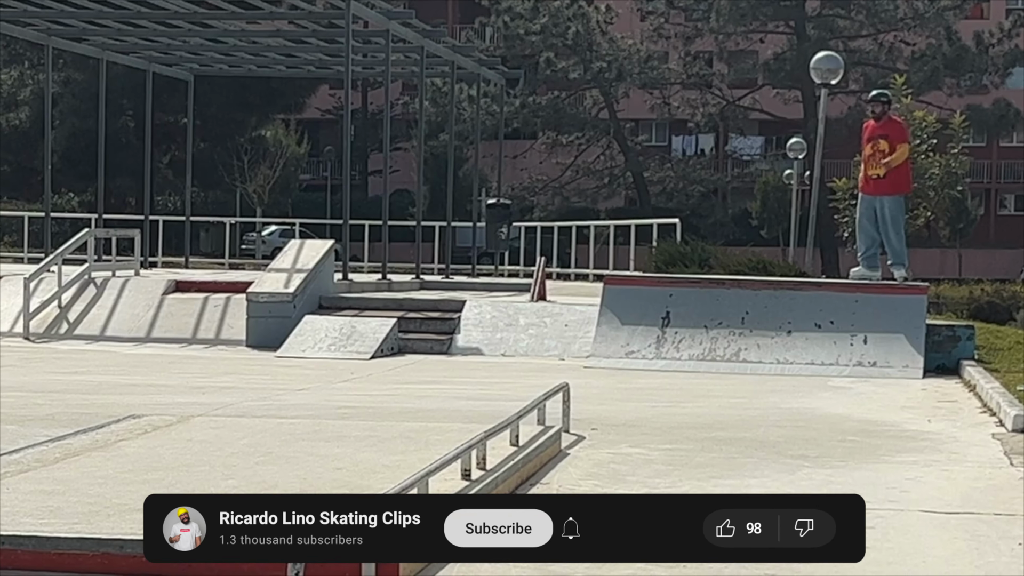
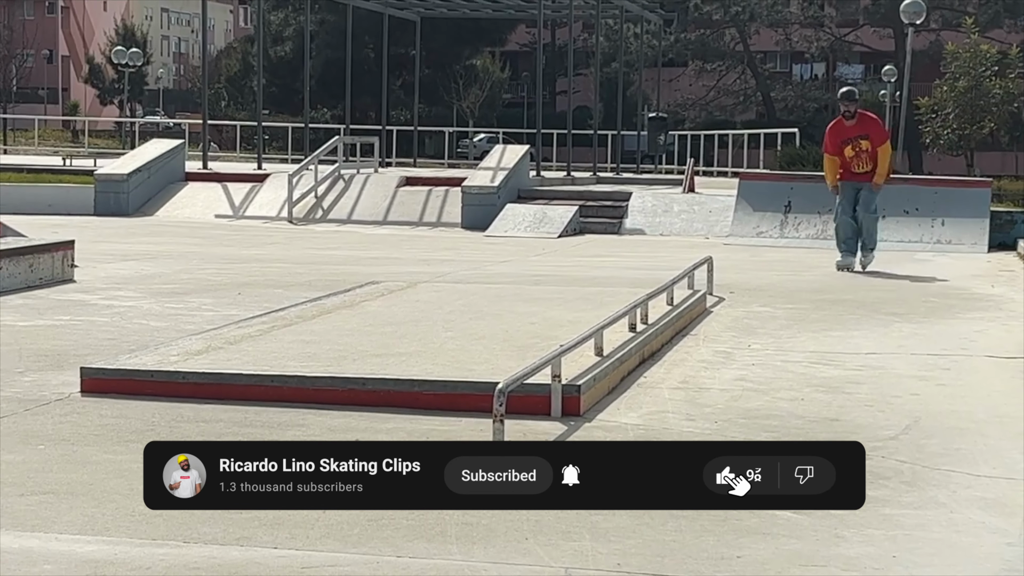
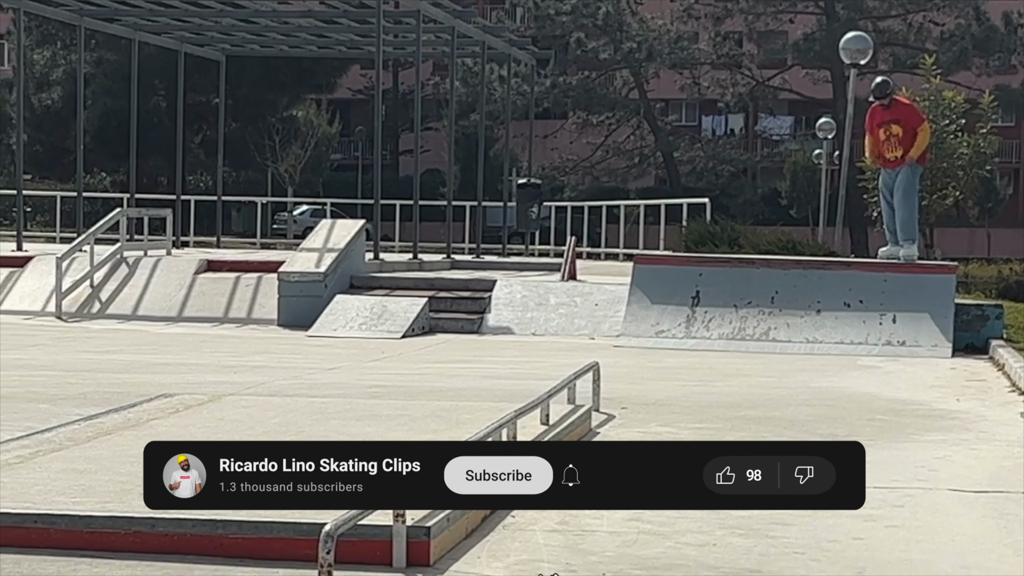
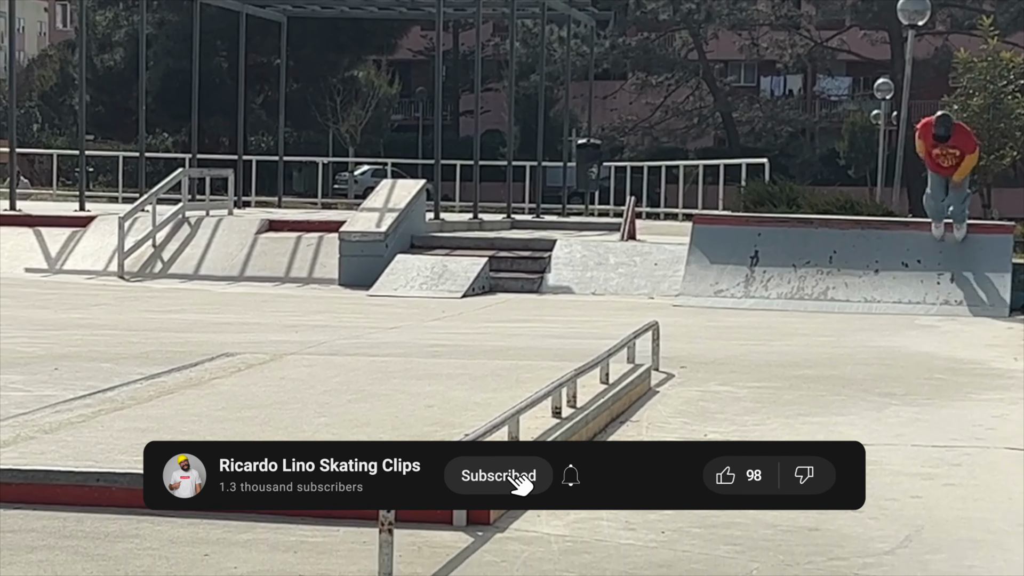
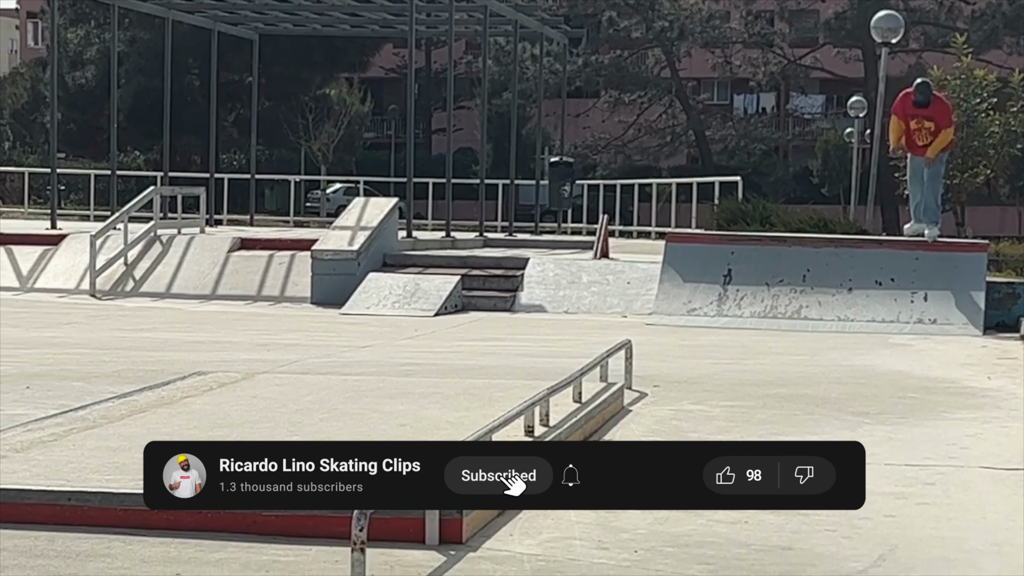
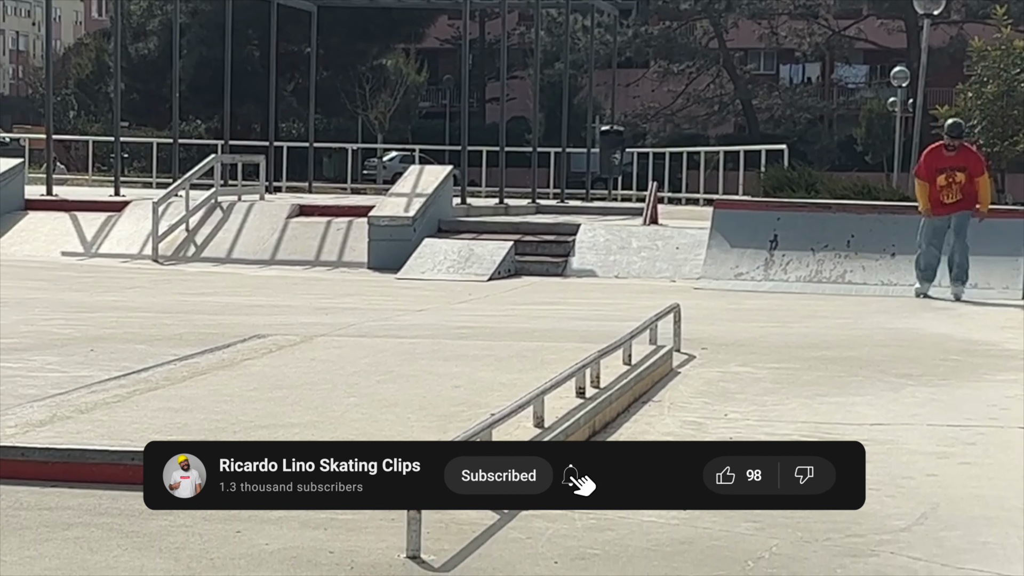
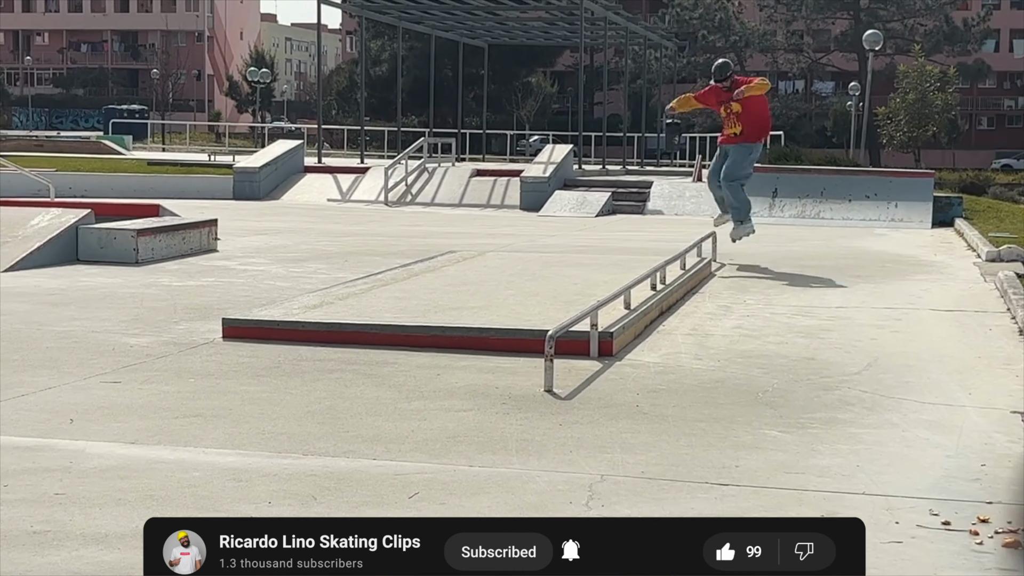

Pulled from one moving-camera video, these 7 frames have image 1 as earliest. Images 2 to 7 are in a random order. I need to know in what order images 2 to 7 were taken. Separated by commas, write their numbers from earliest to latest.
3, 5, 4, 6, 2, 7
